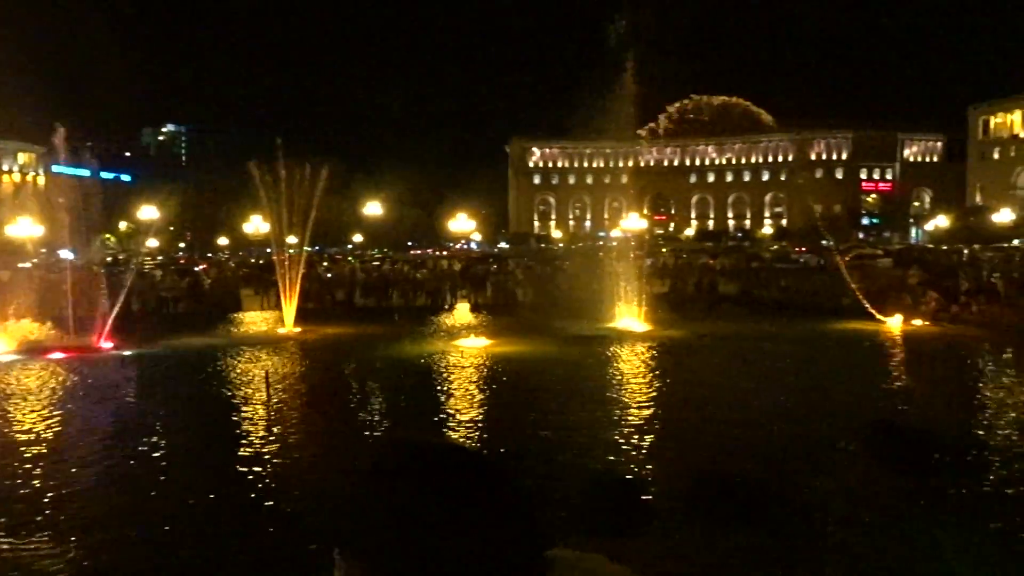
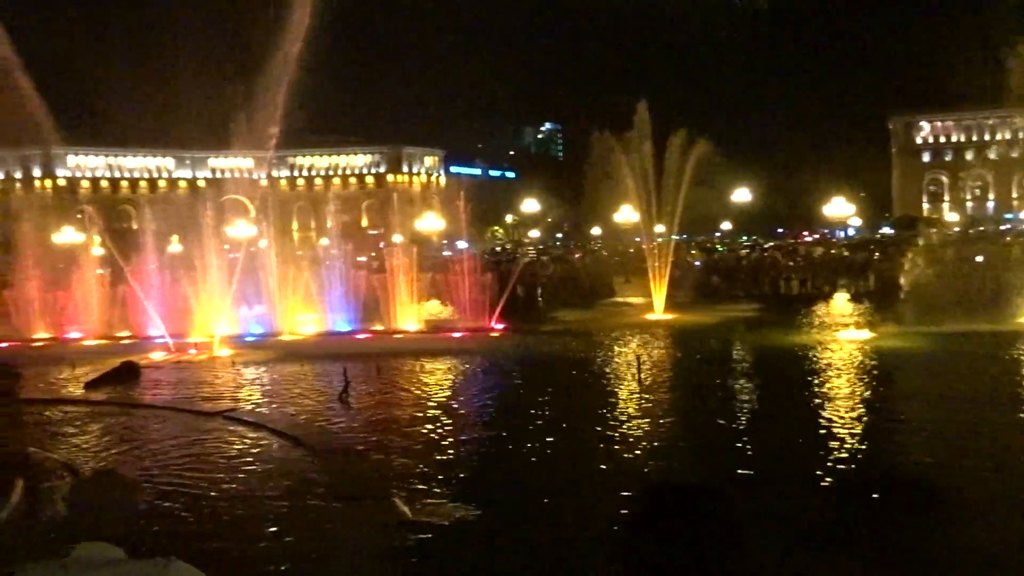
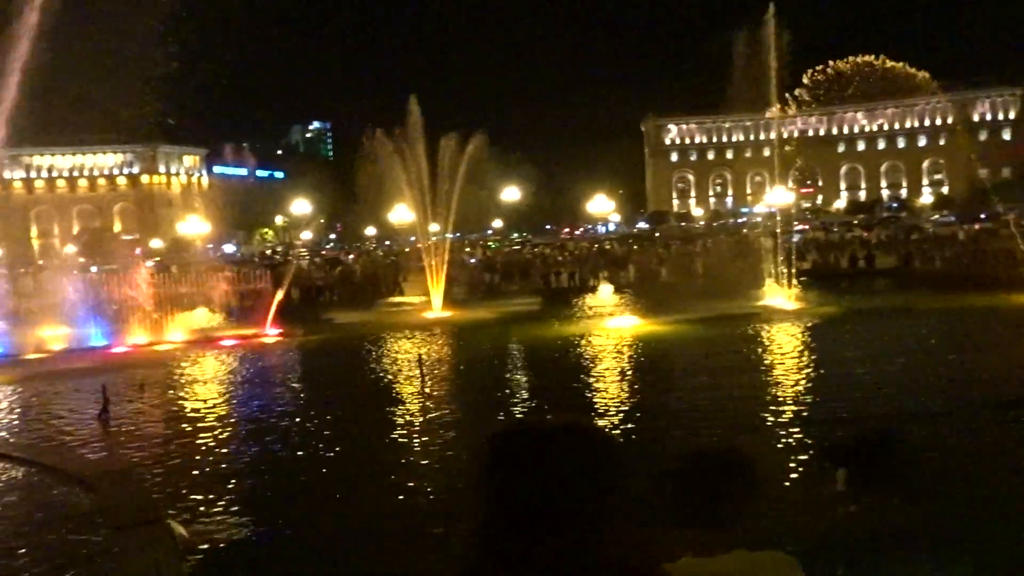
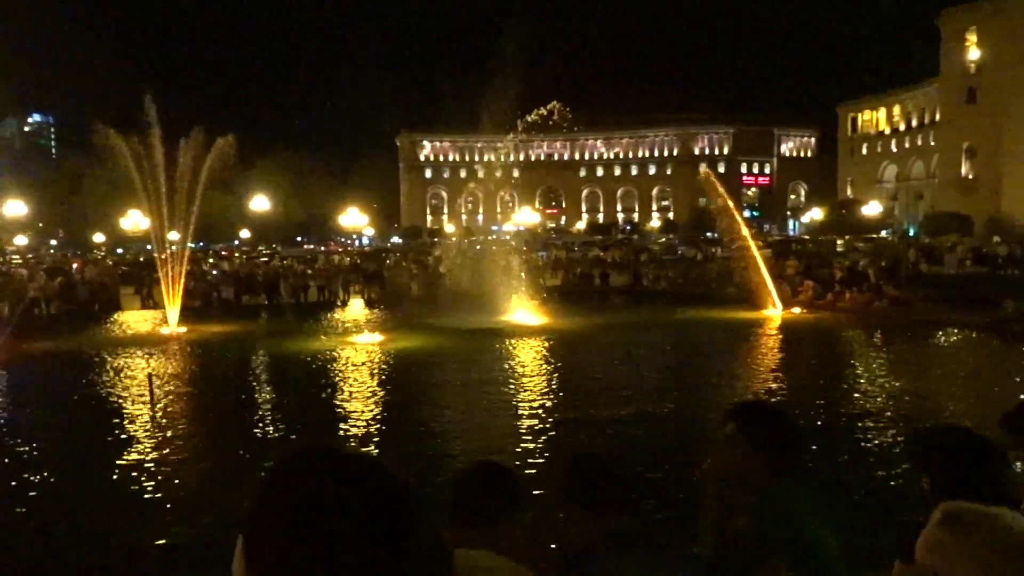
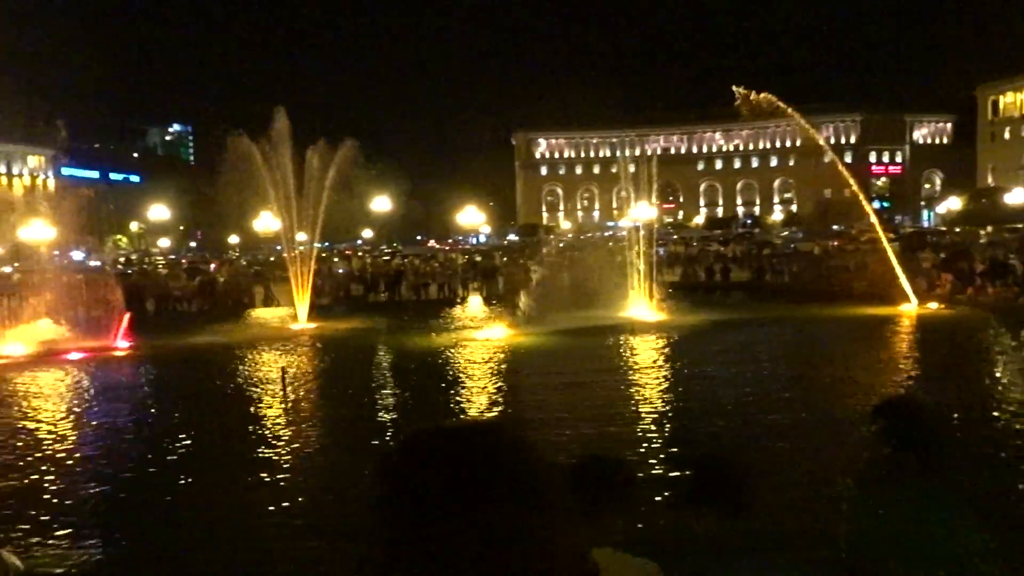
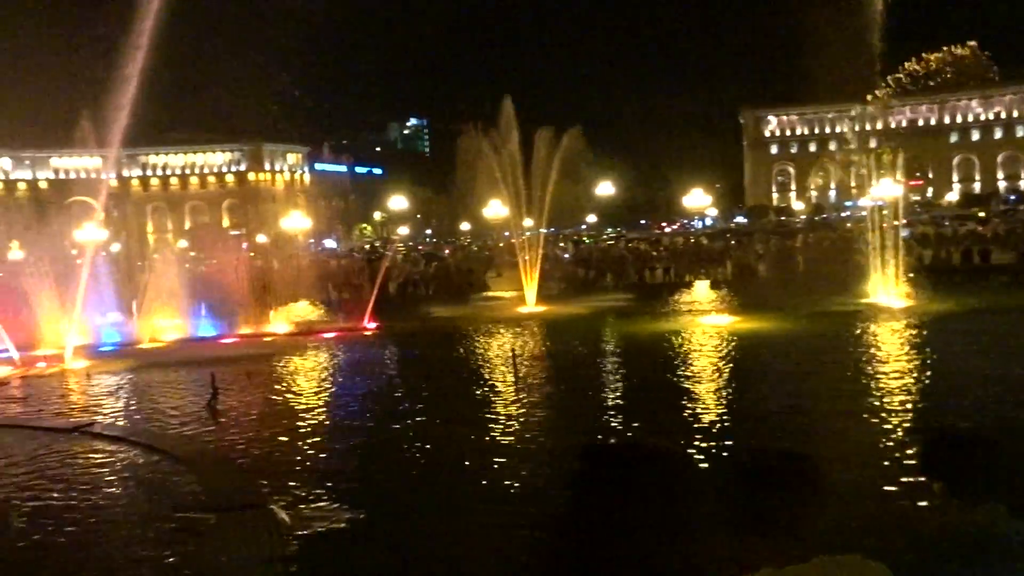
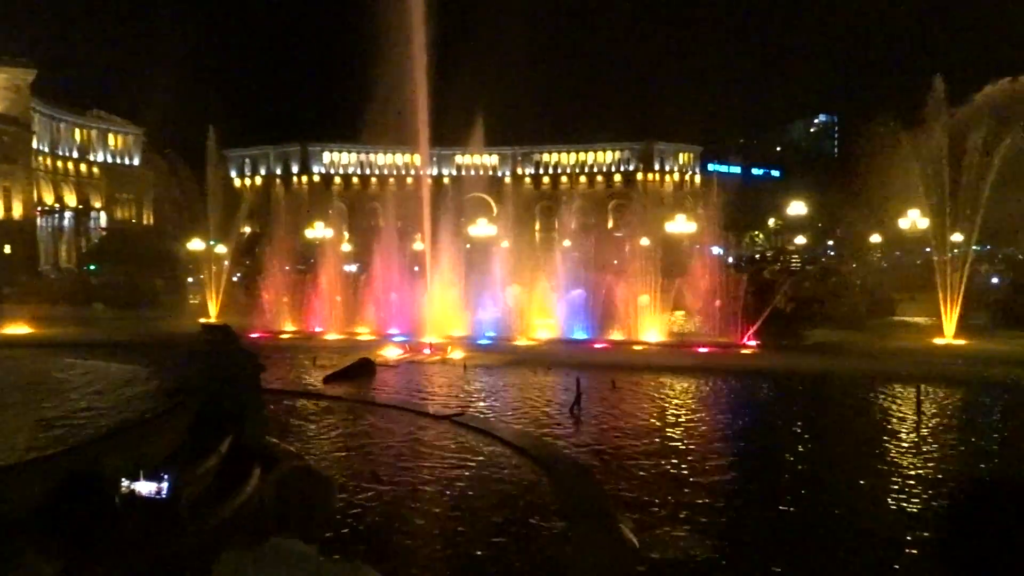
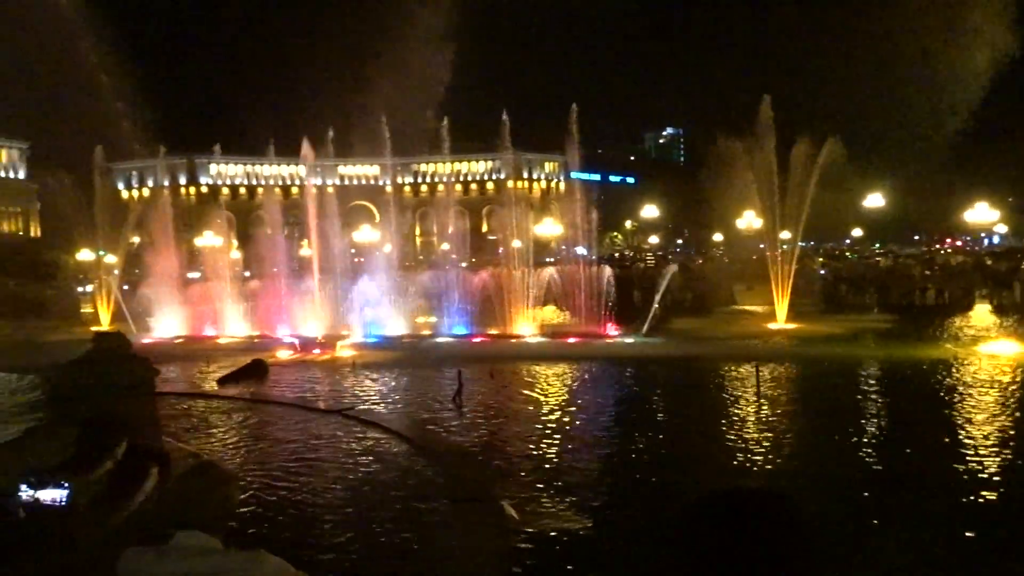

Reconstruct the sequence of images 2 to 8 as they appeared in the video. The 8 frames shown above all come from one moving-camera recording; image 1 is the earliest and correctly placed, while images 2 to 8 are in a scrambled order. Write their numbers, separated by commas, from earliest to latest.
4, 5, 3, 6, 2, 8, 7
